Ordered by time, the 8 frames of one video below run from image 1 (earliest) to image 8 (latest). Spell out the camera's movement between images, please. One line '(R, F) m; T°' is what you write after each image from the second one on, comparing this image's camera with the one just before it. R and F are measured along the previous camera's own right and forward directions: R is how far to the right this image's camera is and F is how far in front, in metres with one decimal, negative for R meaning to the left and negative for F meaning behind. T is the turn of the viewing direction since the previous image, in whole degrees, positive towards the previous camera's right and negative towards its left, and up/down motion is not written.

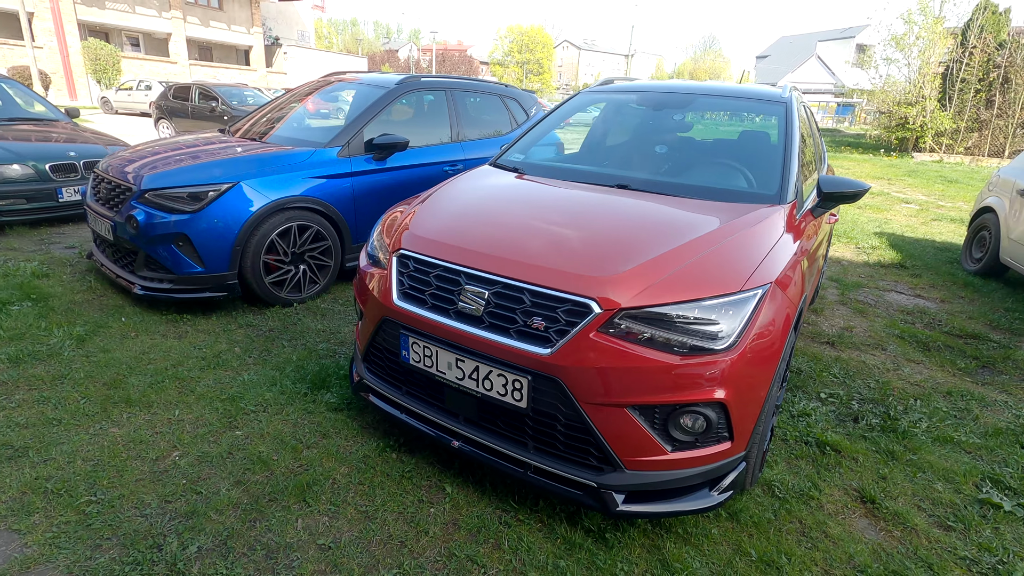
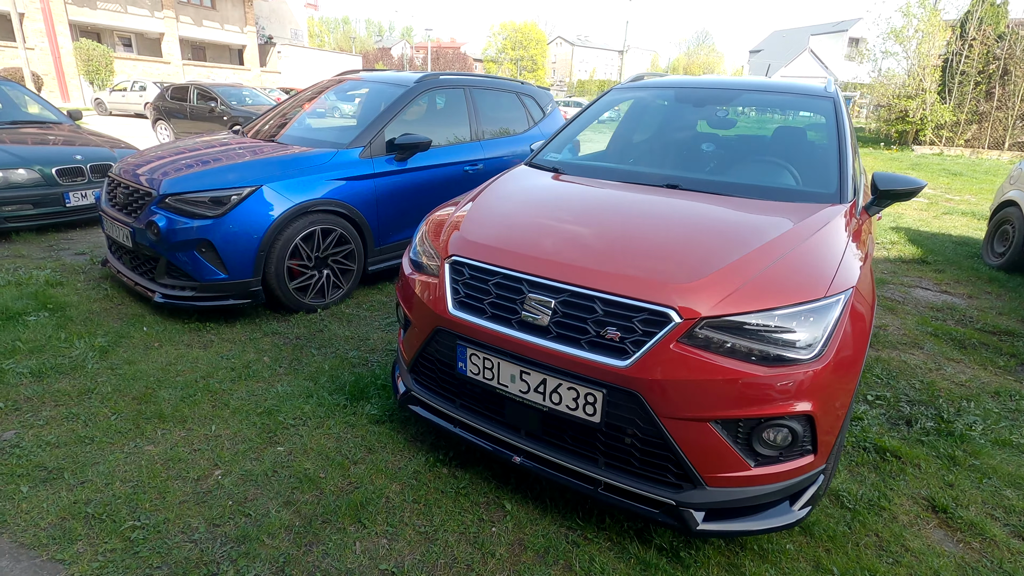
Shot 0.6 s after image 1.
(-0.2, +0.1) m; 0°
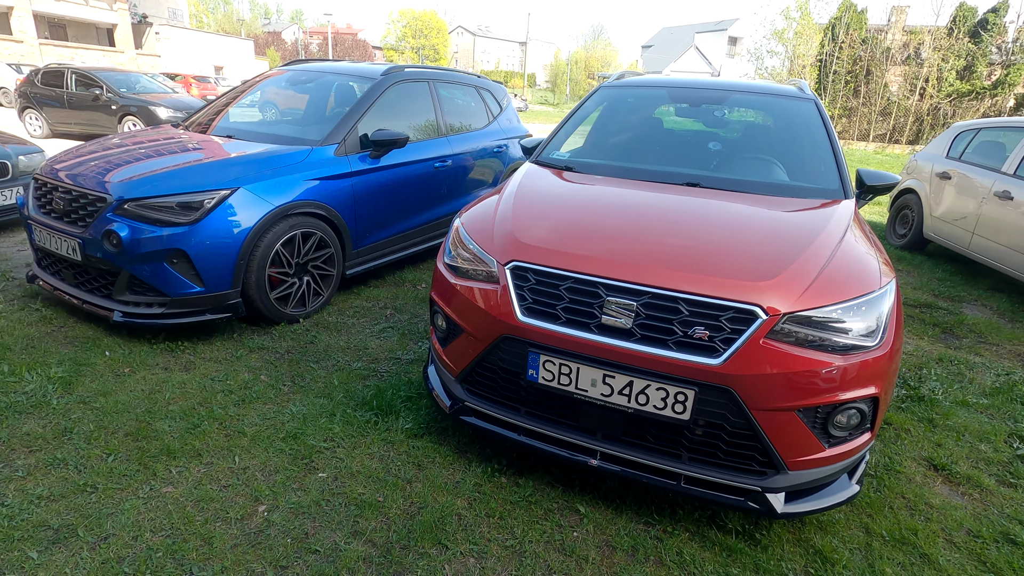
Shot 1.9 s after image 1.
(-0.6, +0.1) m; +10°
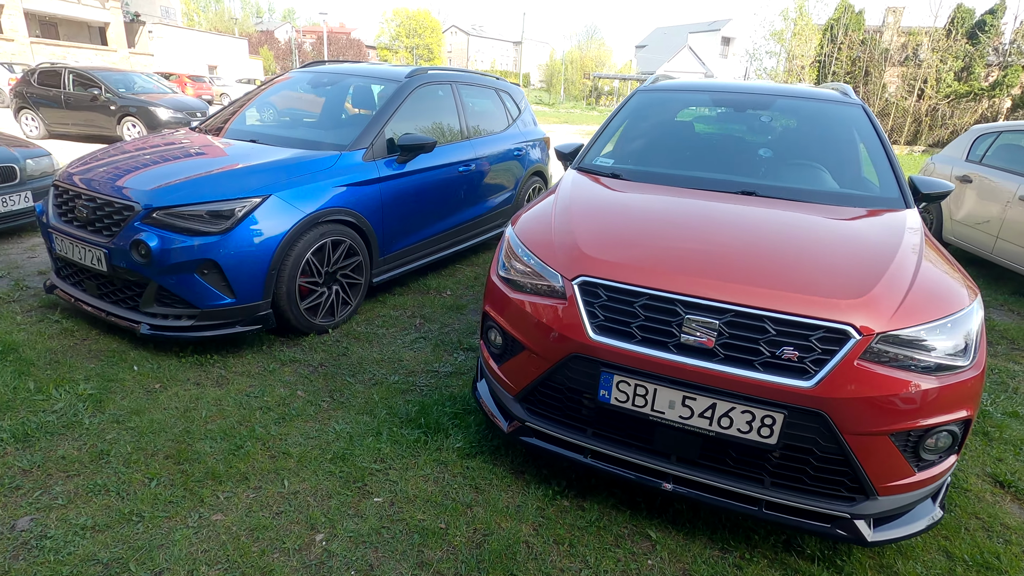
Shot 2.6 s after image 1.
(-0.3, +0.1) m; +1°
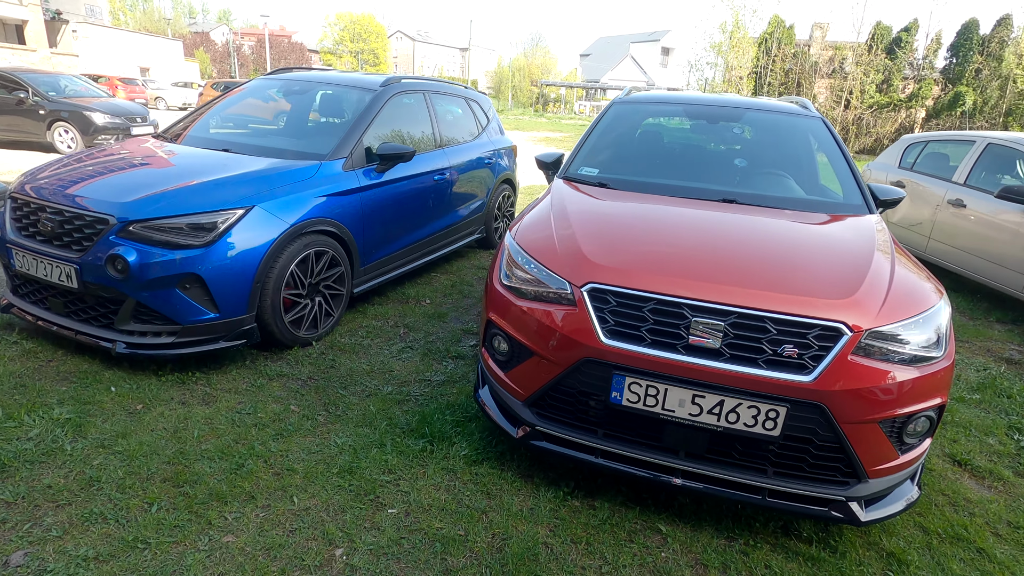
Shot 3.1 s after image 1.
(-0.2, 0.0) m; +5°
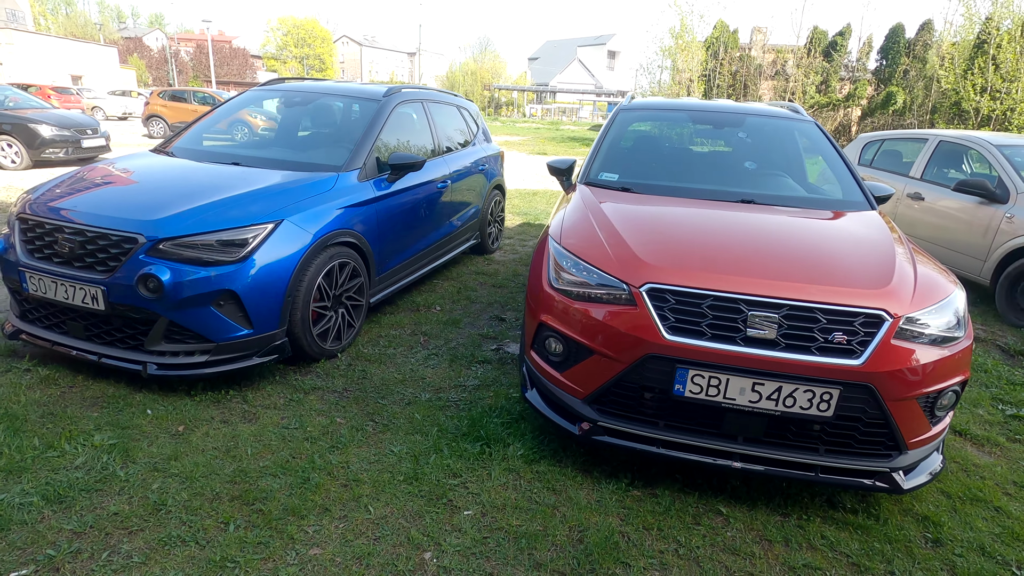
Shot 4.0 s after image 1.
(-0.4, -0.1) m; +5°
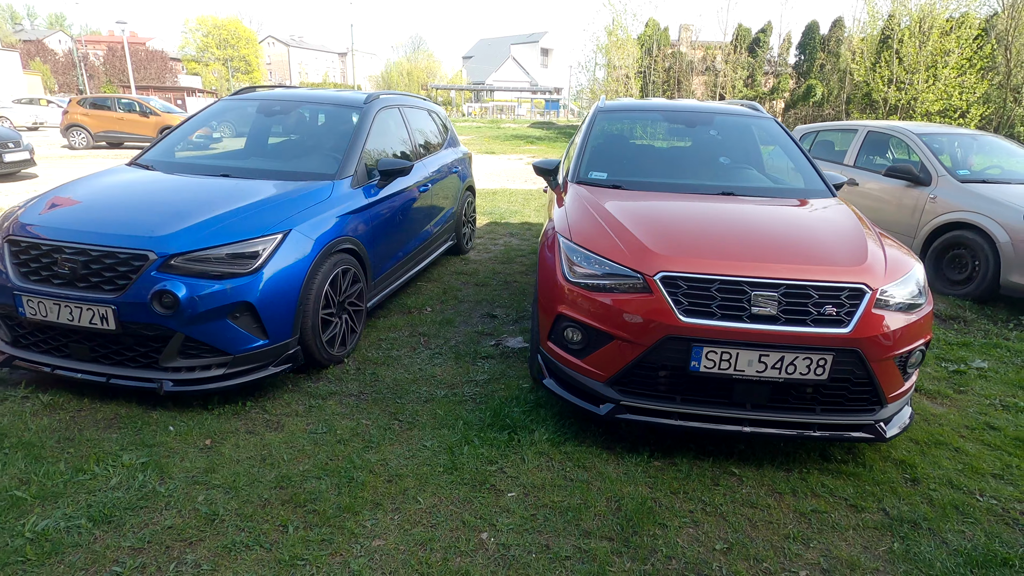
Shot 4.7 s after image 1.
(-0.3, -0.1) m; +6°
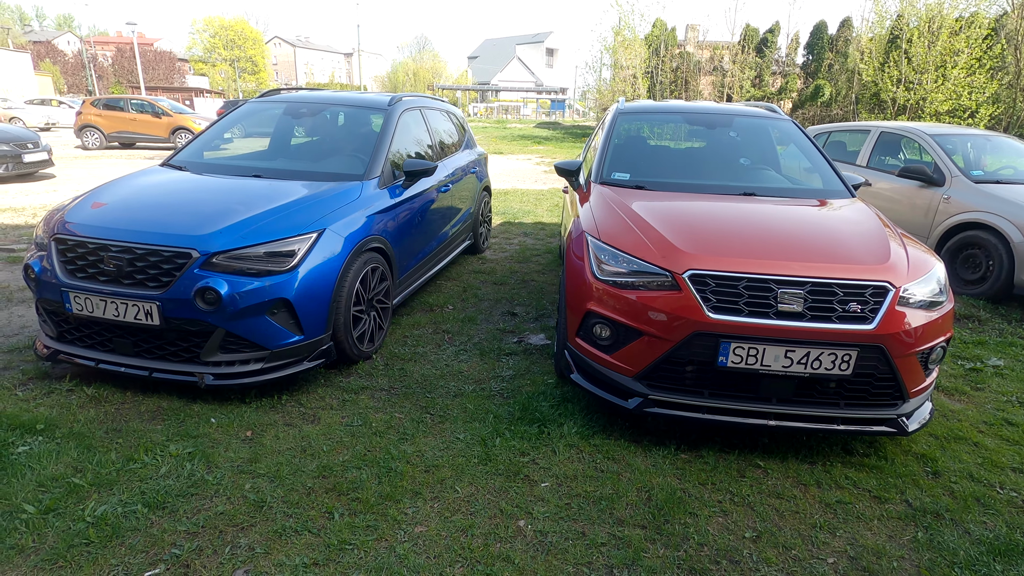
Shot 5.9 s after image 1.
(-0.1, -0.1) m; 0°
